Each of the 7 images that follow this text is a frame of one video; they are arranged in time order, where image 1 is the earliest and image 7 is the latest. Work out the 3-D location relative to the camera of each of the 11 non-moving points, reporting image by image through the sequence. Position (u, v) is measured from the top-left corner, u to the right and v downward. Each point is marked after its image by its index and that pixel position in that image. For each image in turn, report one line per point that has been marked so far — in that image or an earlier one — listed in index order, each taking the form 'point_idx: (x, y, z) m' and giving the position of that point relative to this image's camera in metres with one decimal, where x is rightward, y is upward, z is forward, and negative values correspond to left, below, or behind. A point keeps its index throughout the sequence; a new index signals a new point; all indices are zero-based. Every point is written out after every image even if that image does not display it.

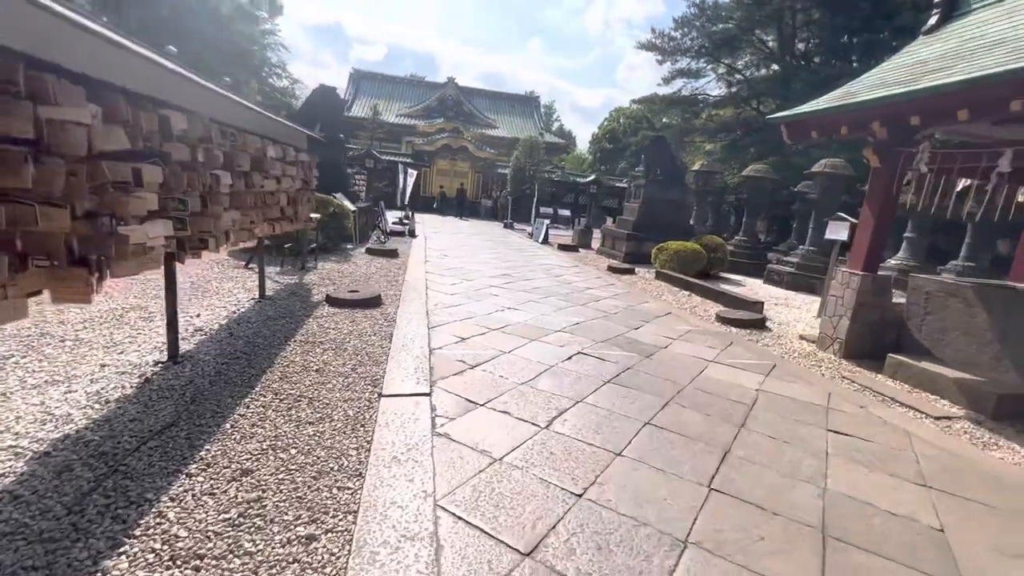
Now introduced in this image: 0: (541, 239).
0: (+0.8, +1.3, +12.8) m
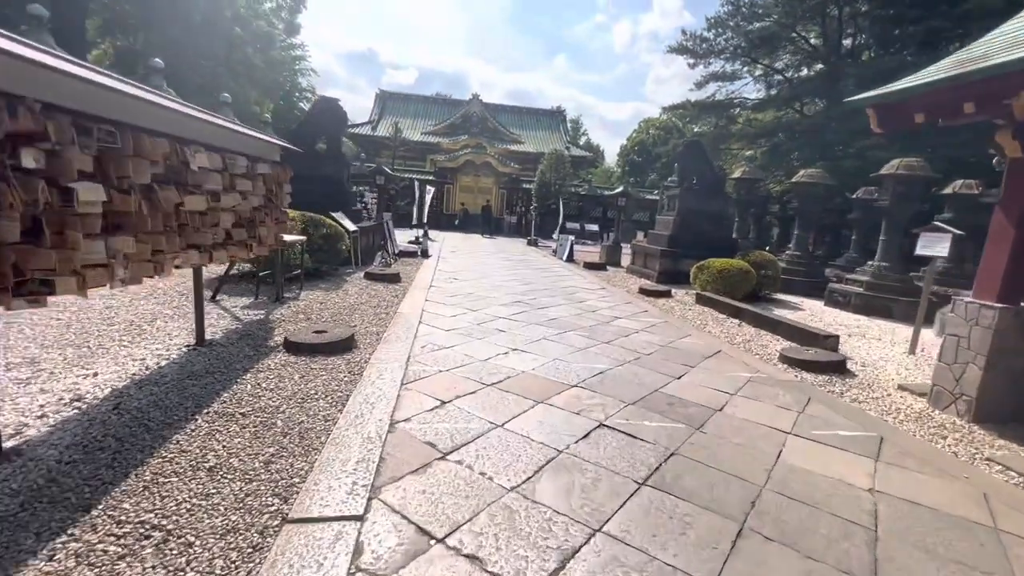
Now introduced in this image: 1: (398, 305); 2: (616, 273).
0: (+1.3, +0.8, +11.8) m
1: (-1.3, -0.2, +5.4) m
2: (+2.1, +0.3, +9.8) m
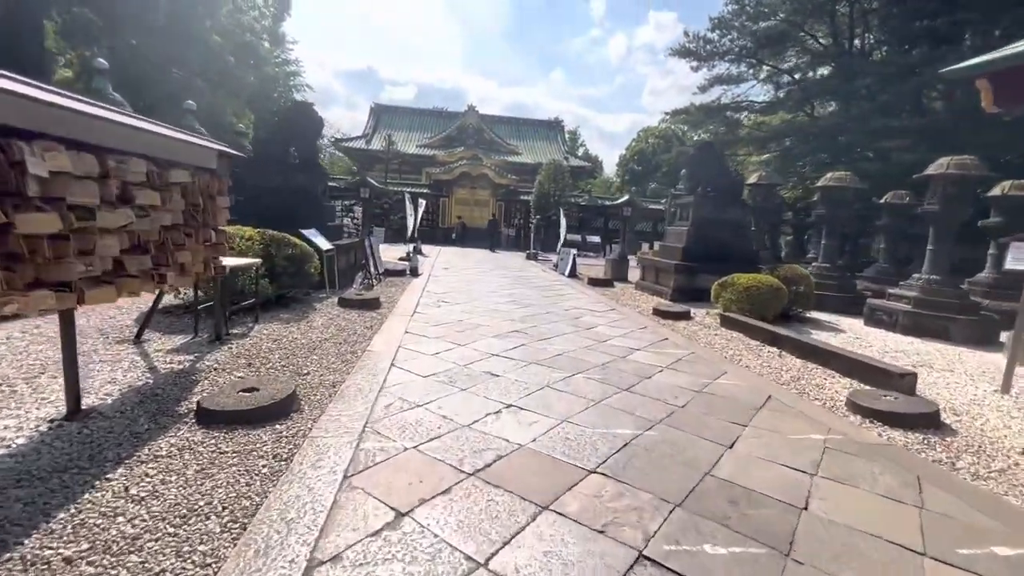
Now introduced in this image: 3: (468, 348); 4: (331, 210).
0: (+1.3, +0.4, +11.0) m
1: (-1.3, -0.5, +4.5) m
2: (+2.1, 0.0, +8.9) m
3: (-0.4, -0.5, +4.2) m
4: (-3.0, +1.3, +8.0) m
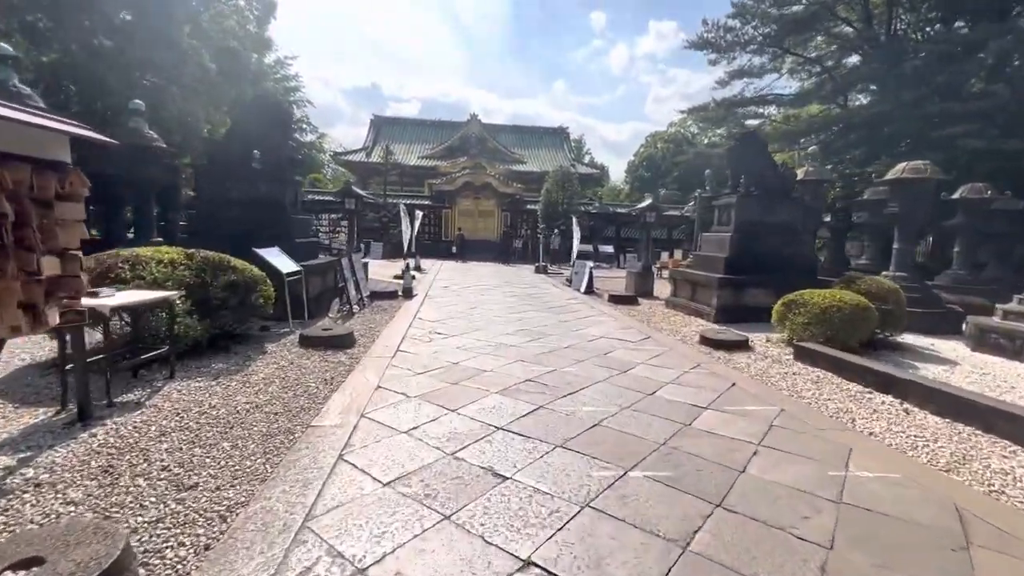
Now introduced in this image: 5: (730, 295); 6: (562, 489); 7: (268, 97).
0: (+1.5, 0.0, +9.6) m
1: (-1.2, -0.8, +3.1) m
2: (+2.2, -0.3, +7.6) m
3: (-0.3, -0.8, +2.9) m
4: (-2.9, +0.9, +6.7) m
5: (+2.9, -0.1, +6.5) m
6: (+0.2, -0.9, +2.1) m
7: (-3.2, +2.5, +6.3) m
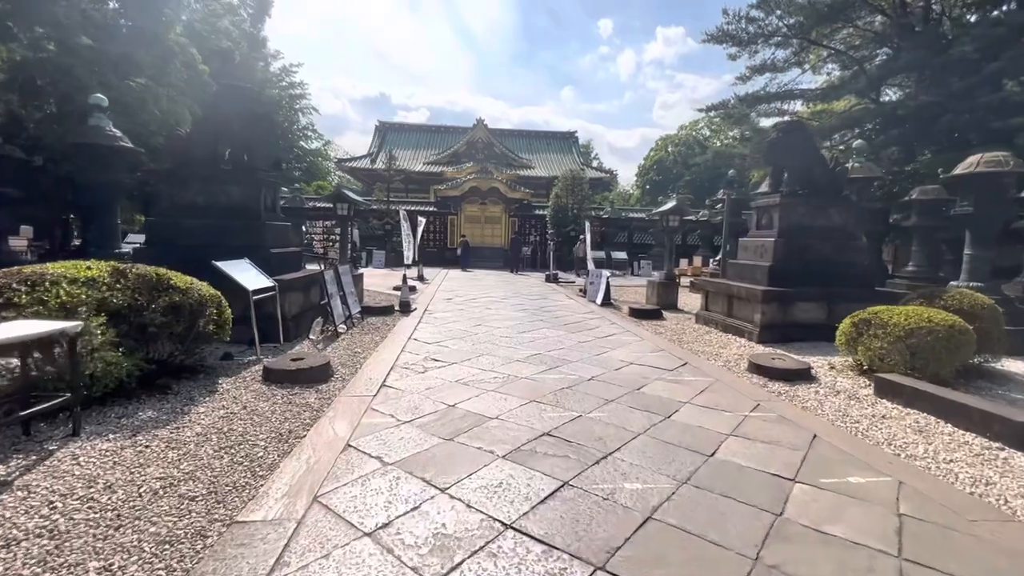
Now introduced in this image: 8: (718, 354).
0: (+1.6, -0.2, +8.7) m
1: (-1.2, -0.9, +2.3) m
2: (+2.4, -0.5, +6.6) m
3: (-0.2, -0.9, +2.0) m
4: (-2.8, +0.7, +5.9) m
5: (+3.1, -0.3, +5.5) m
6: (+0.3, -1.0, +1.2) m
7: (-3.1, +2.3, +5.5) m
8: (+2.2, -0.7, +5.0) m
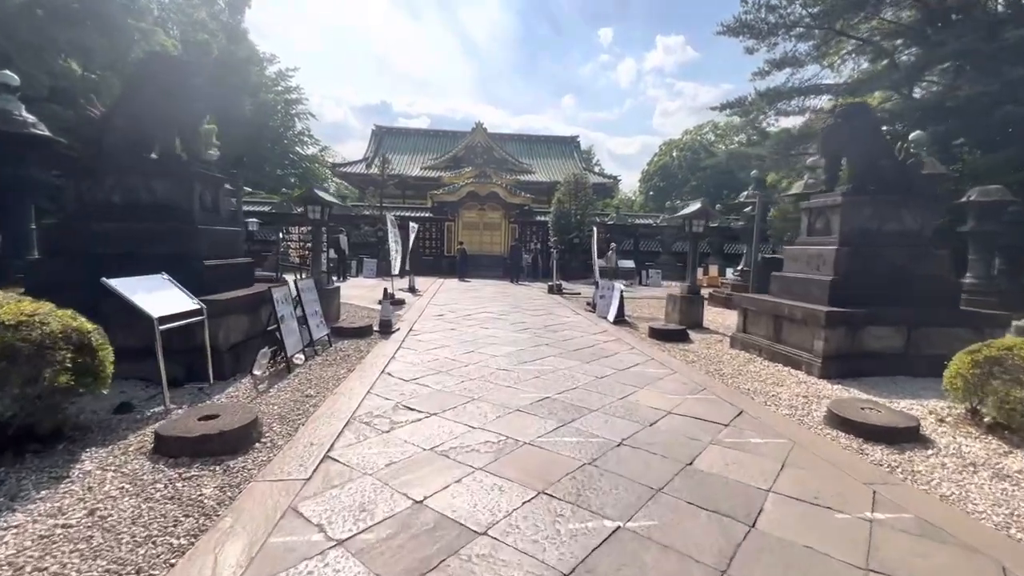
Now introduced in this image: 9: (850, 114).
0: (+1.6, -0.4, +7.6) m
1: (-1.2, -1.0, +1.2) m
2: (+2.4, -0.7, +5.5) m
3: (-0.2, -1.1, +0.9) m
4: (-2.8, +0.5, +4.8) m
5: (+3.1, -0.4, +4.4) m
6: (+0.2, -1.1, +0.1) m
7: (-3.1, +2.1, +4.4) m
8: (+2.2, -0.9, +3.9) m
9: (+3.6, +1.8, +5.1) m
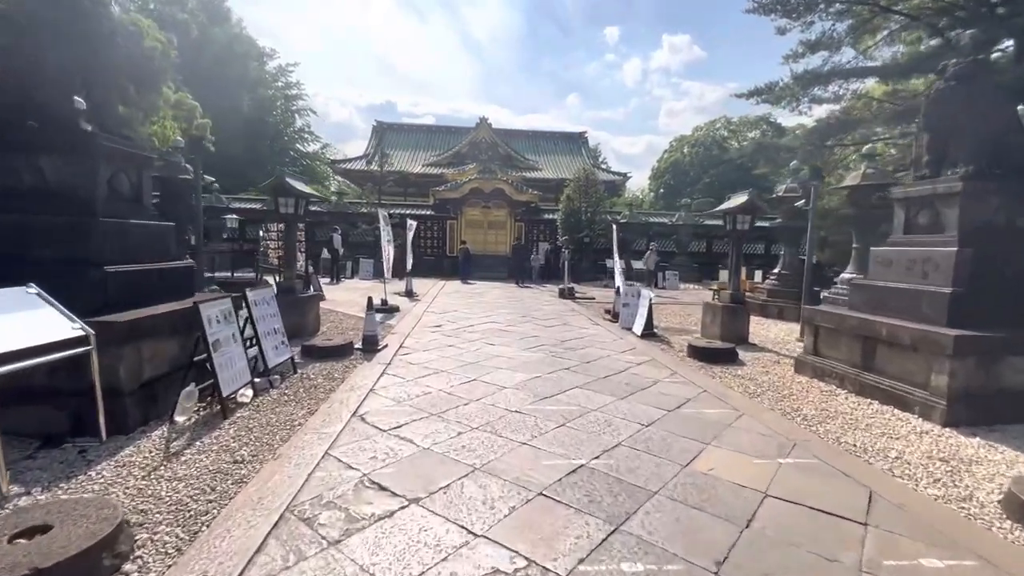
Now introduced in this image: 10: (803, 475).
0: (+1.8, -0.5, +6.5) m
1: (-1.1, -1.1, 0.0) m
2: (+2.5, -0.8, +4.4) m
3: (-0.2, -1.2, -0.2) m
4: (-2.7, +0.4, +3.7) m
5: (+3.2, -0.6, +3.3) m
6: (+0.3, -1.2, -1.1) m
7: (-3.0, +2.0, +3.3) m
8: (+2.3, -1.0, +2.7) m
9: (+3.7, +1.7, +3.9) m
10: (+1.5, -1.0, +2.5) m
